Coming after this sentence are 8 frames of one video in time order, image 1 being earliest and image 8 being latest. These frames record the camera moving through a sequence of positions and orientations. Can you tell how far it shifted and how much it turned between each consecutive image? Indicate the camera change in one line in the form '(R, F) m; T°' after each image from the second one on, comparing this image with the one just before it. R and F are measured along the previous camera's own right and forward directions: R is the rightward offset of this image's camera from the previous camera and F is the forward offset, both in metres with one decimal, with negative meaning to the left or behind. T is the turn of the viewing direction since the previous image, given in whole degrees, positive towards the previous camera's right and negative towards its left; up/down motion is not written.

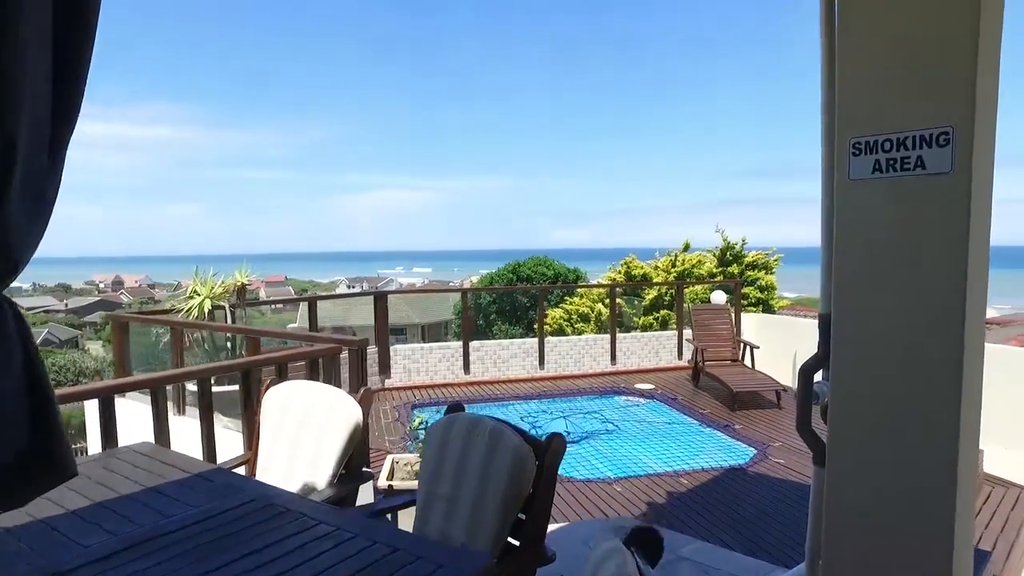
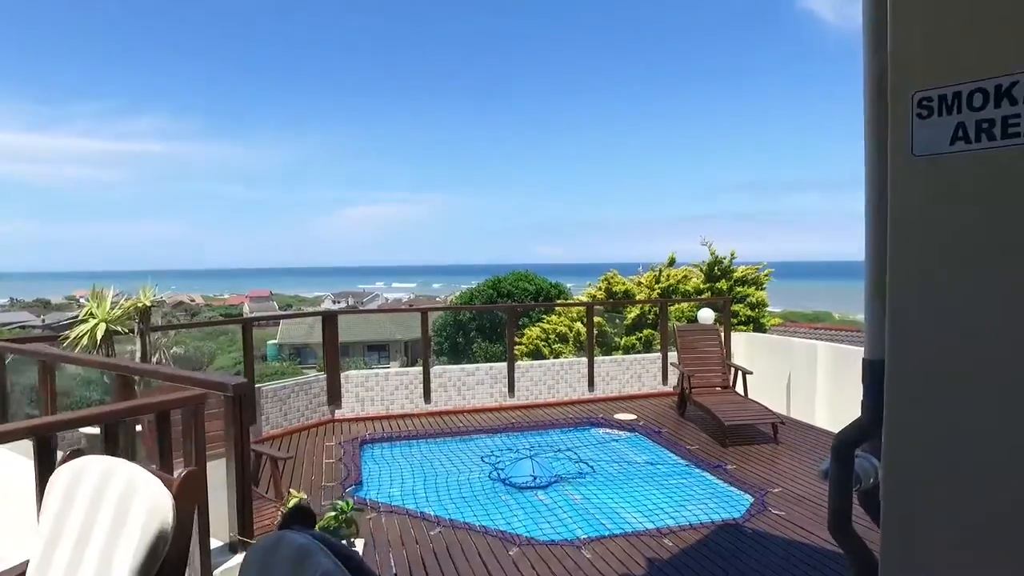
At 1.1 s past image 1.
(+0.2, +0.6) m; +1°
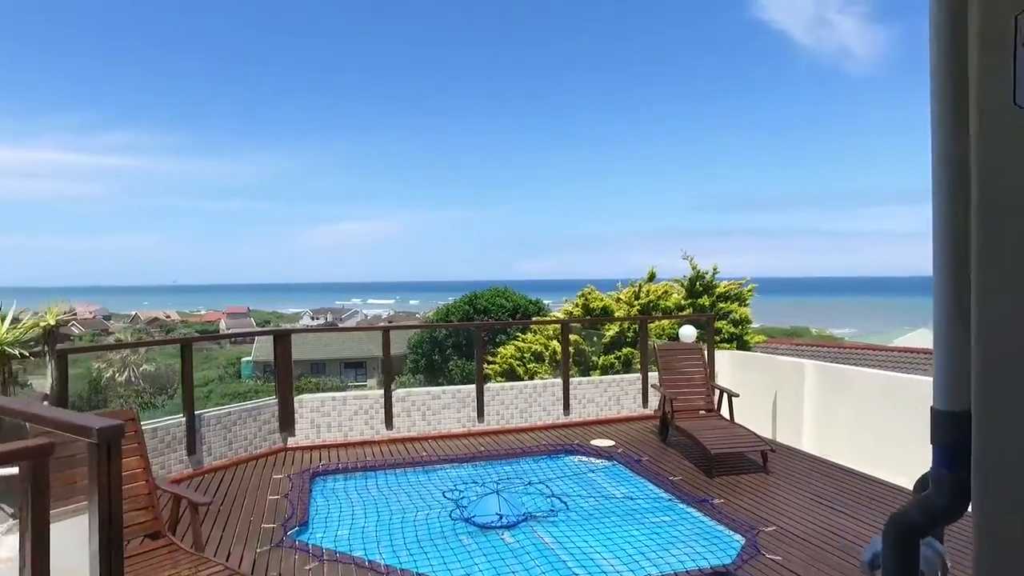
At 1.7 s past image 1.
(+0.1, +0.4) m; +2°
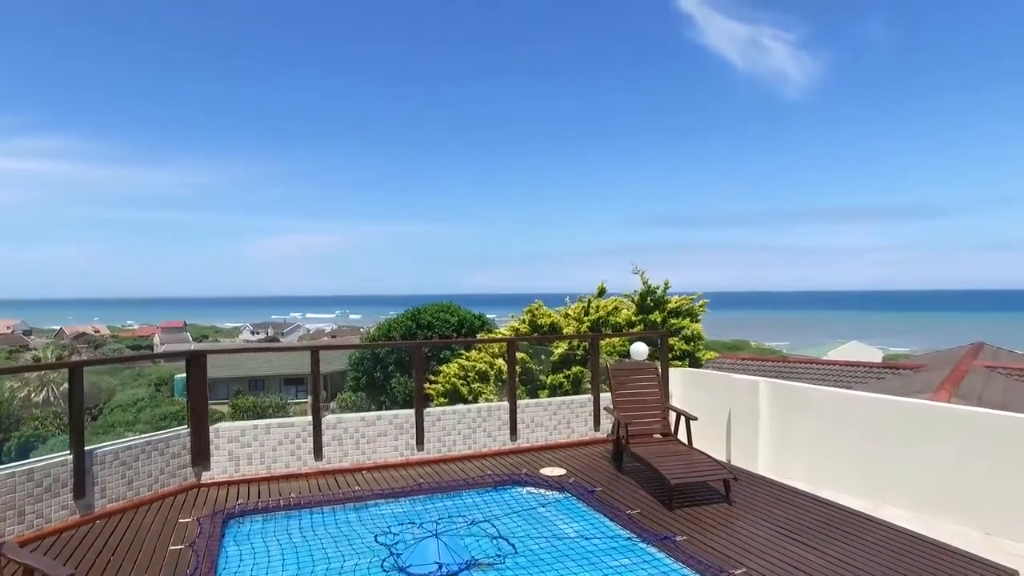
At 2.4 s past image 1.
(0.0, +0.4) m; +4°
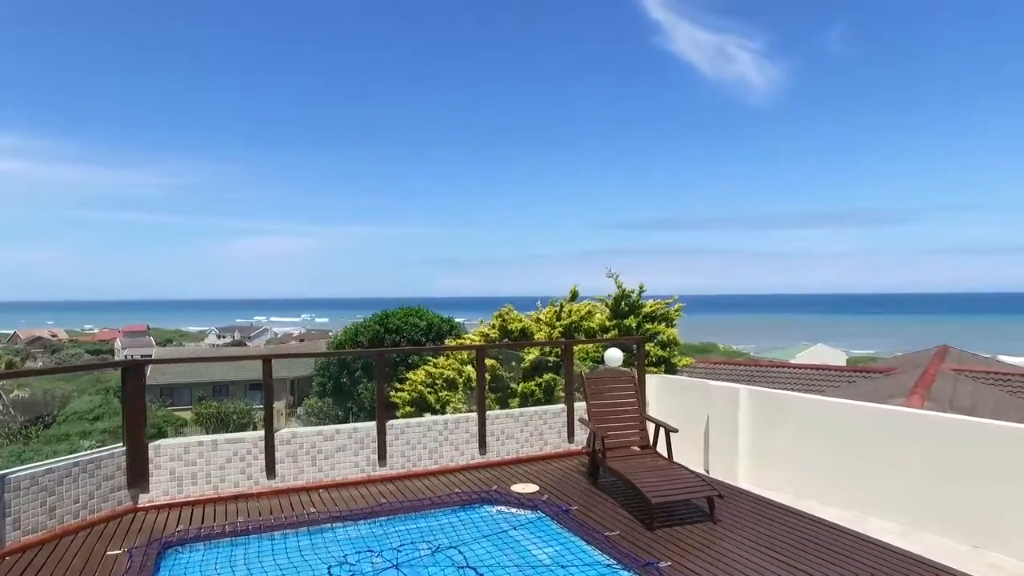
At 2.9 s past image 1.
(0.0, +0.3) m; +2°
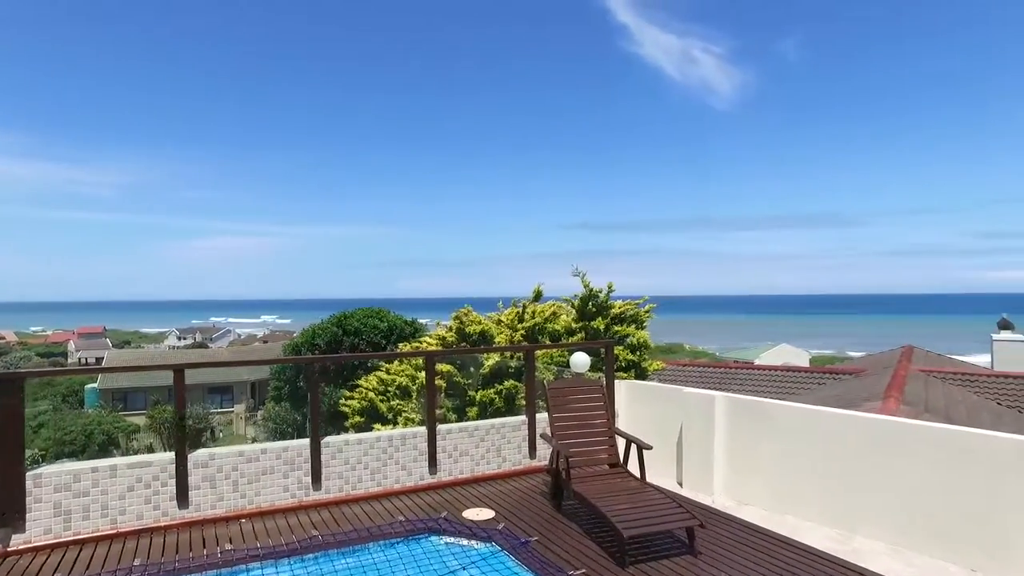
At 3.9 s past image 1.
(+0.1, +0.5) m; +3°
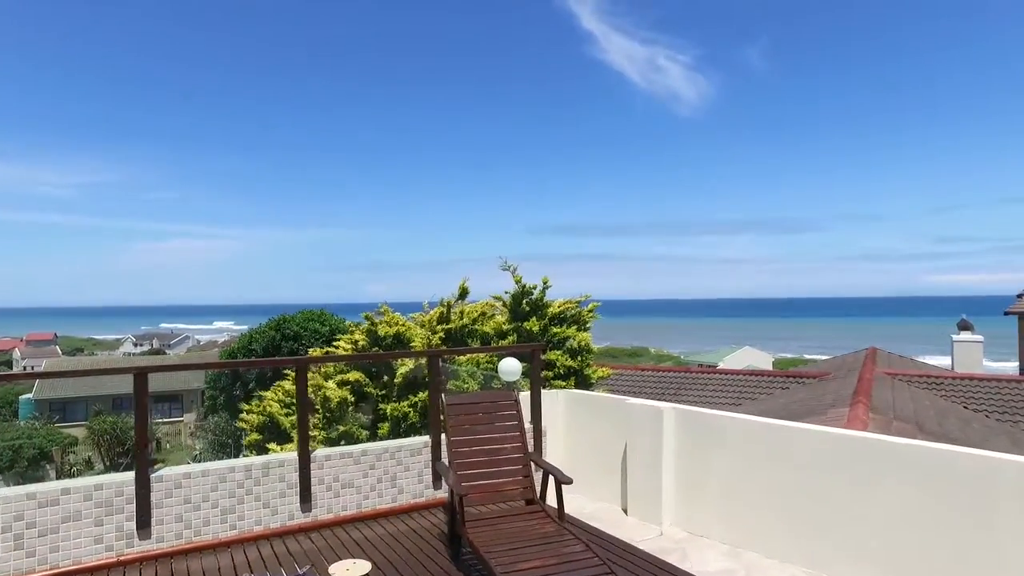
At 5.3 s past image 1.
(+0.3, +0.8) m; +3°
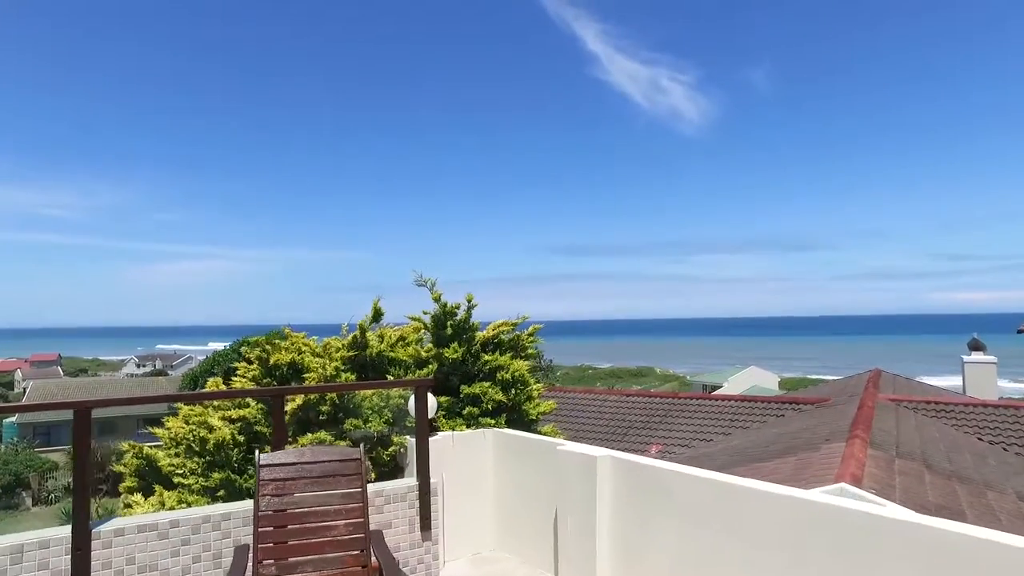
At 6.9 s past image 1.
(+0.5, +0.9) m; -1°
